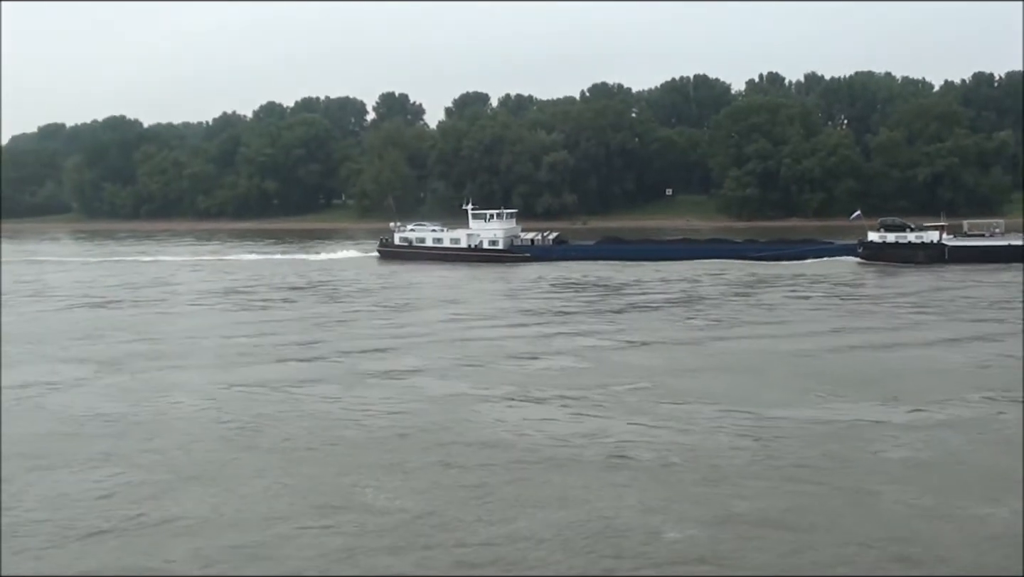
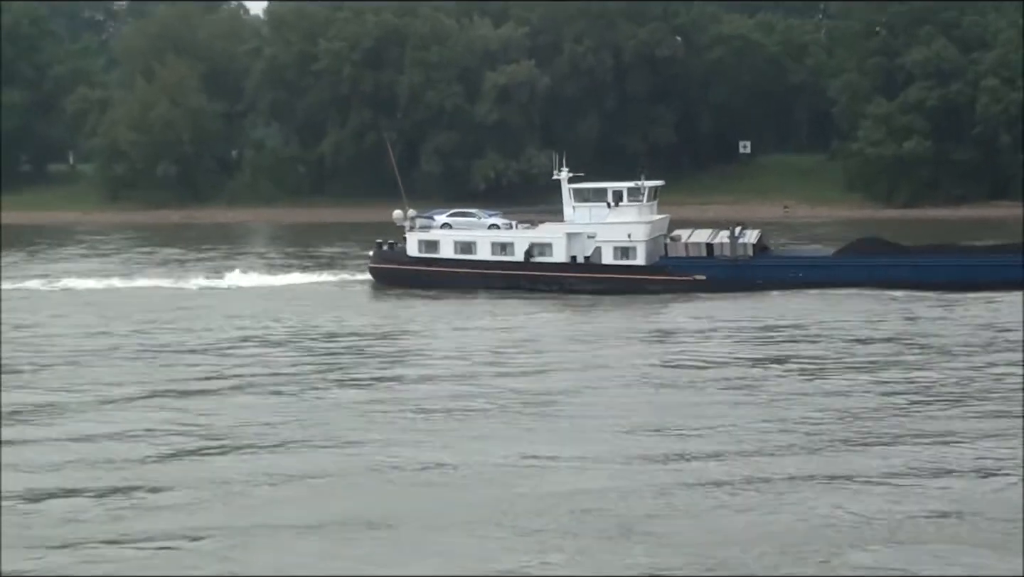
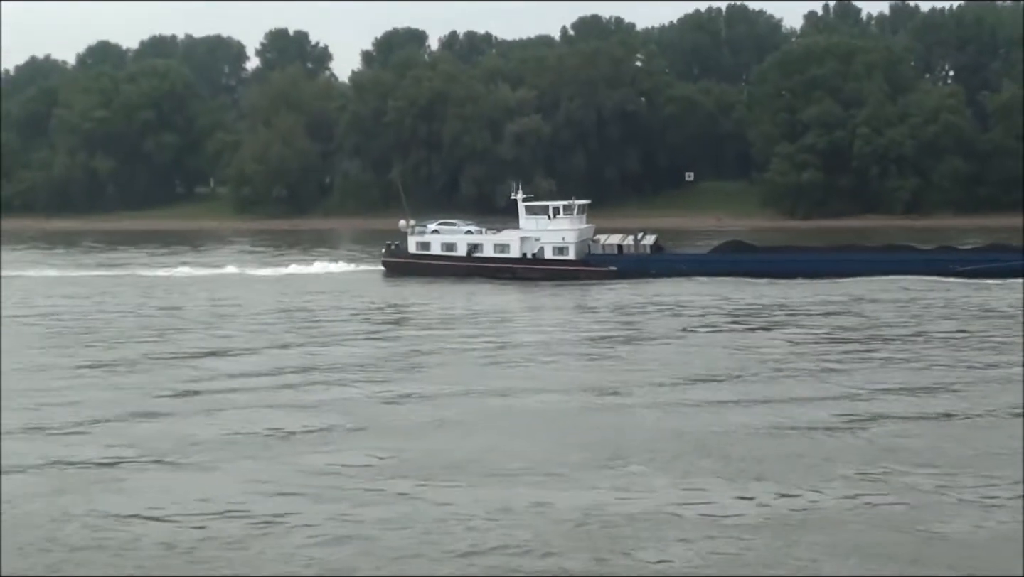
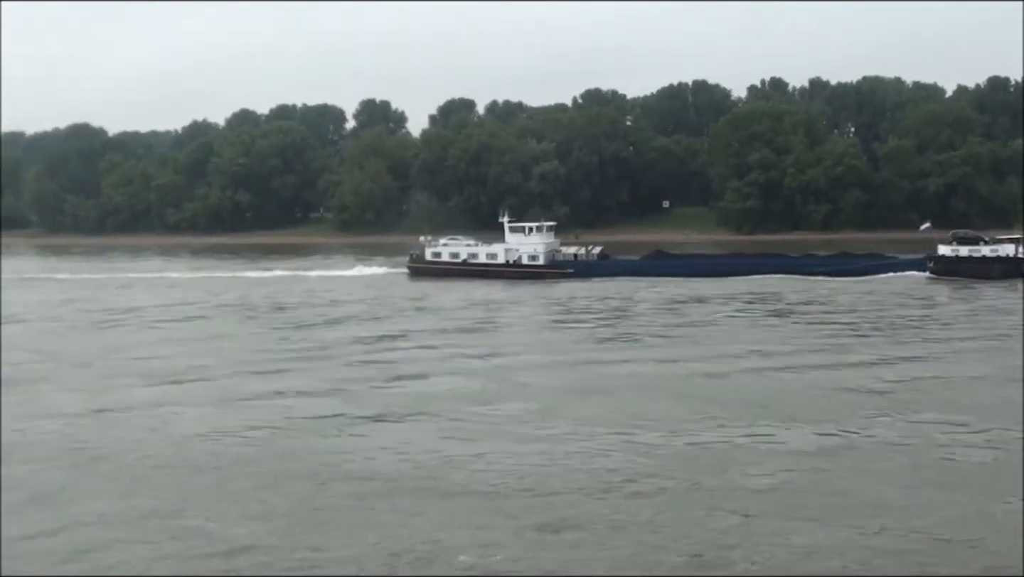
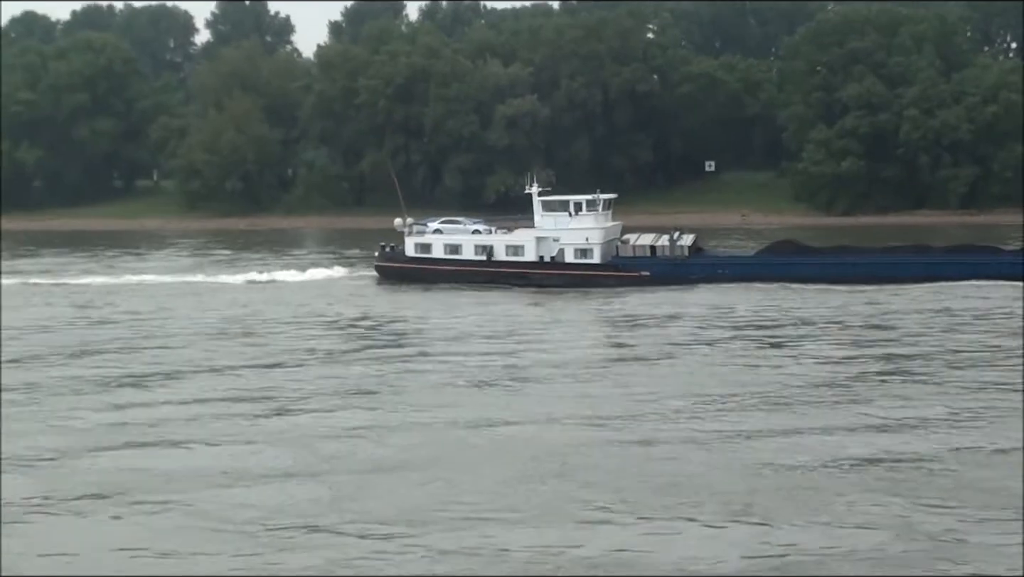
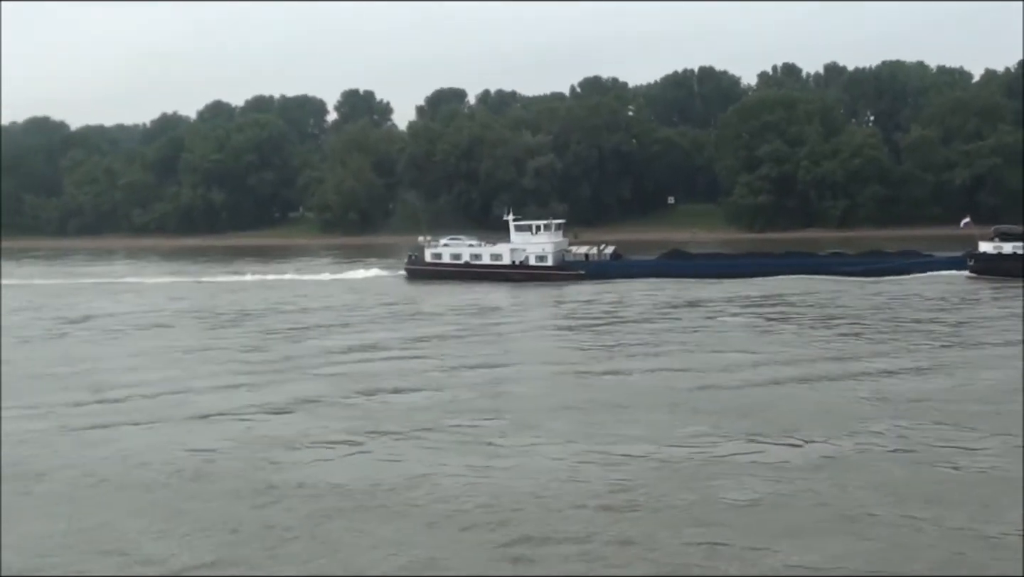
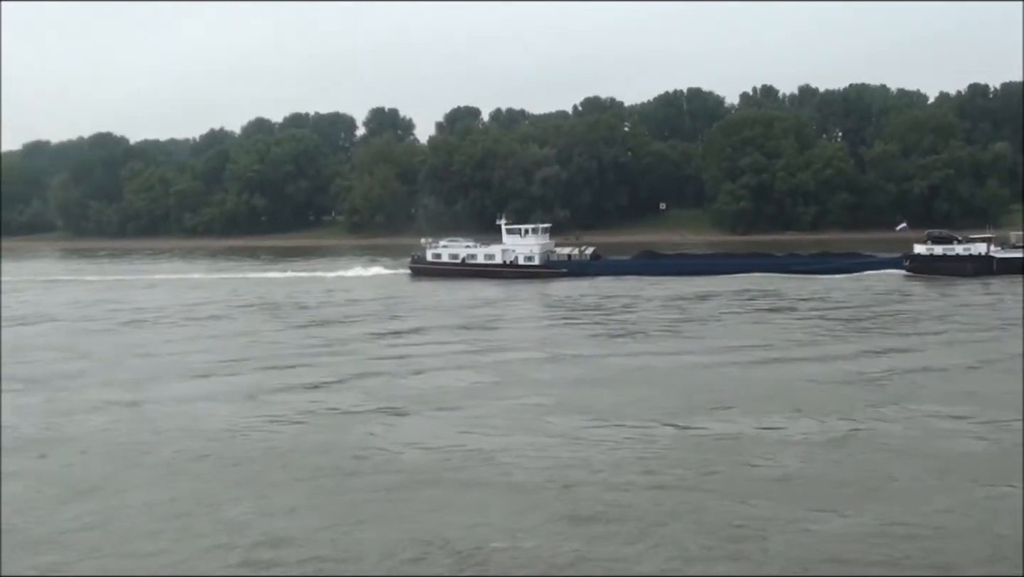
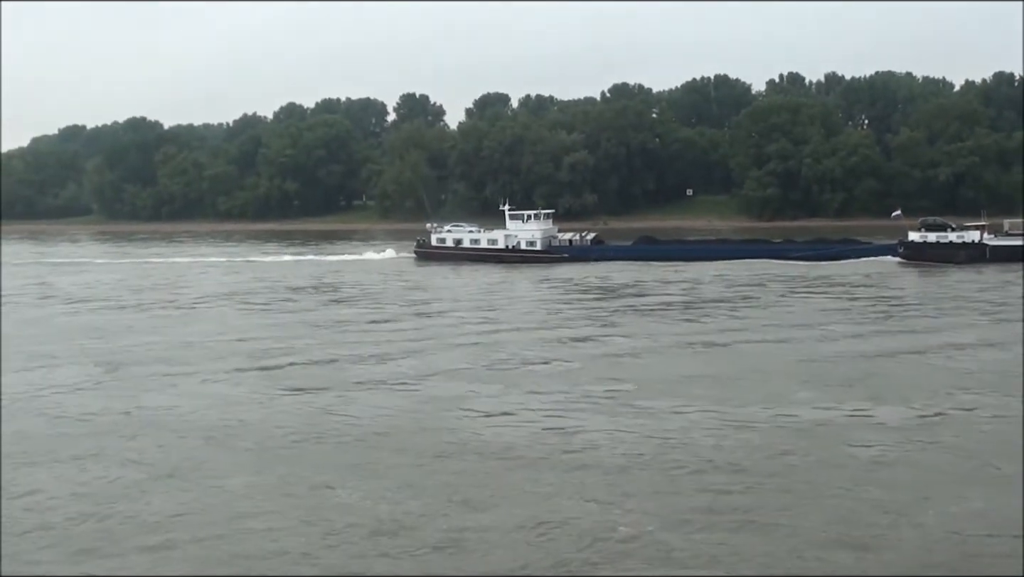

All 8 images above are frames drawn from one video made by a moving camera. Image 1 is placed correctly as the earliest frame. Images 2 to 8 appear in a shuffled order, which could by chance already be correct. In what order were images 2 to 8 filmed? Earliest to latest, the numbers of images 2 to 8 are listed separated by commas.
8, 7, 4, 6, 3, 5, 2
